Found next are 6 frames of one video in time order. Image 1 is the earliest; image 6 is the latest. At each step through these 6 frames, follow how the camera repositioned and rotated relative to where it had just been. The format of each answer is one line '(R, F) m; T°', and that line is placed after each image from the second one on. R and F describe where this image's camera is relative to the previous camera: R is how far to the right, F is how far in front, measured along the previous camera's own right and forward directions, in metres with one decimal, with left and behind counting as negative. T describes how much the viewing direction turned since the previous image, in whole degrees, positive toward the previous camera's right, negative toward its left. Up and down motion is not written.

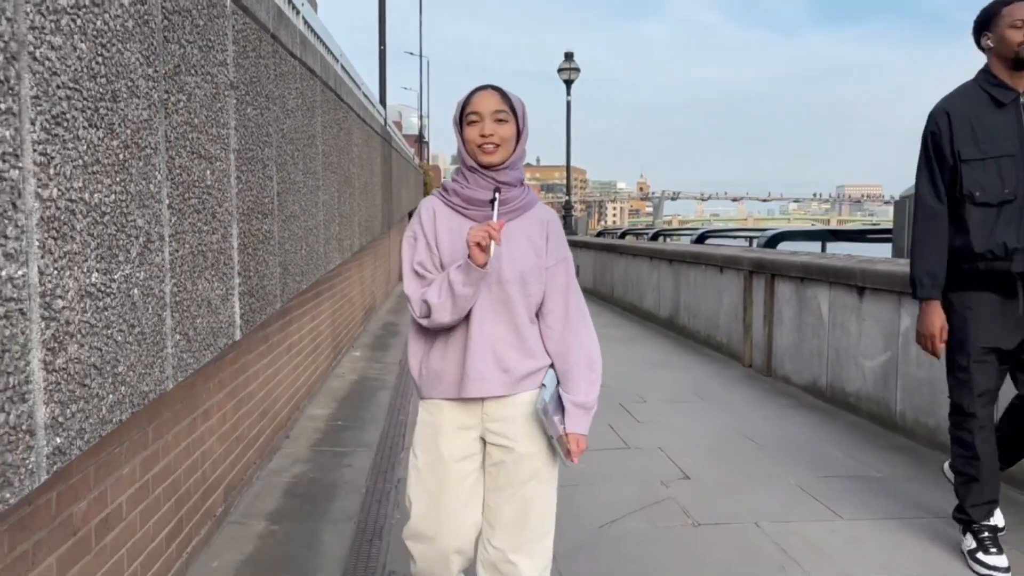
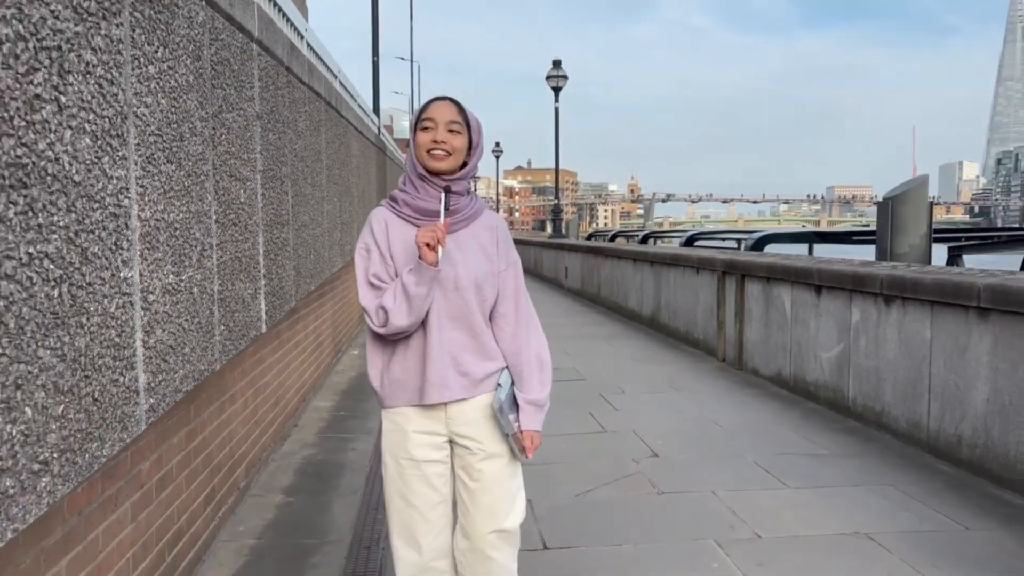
(0.0, -0.6) m; +1°
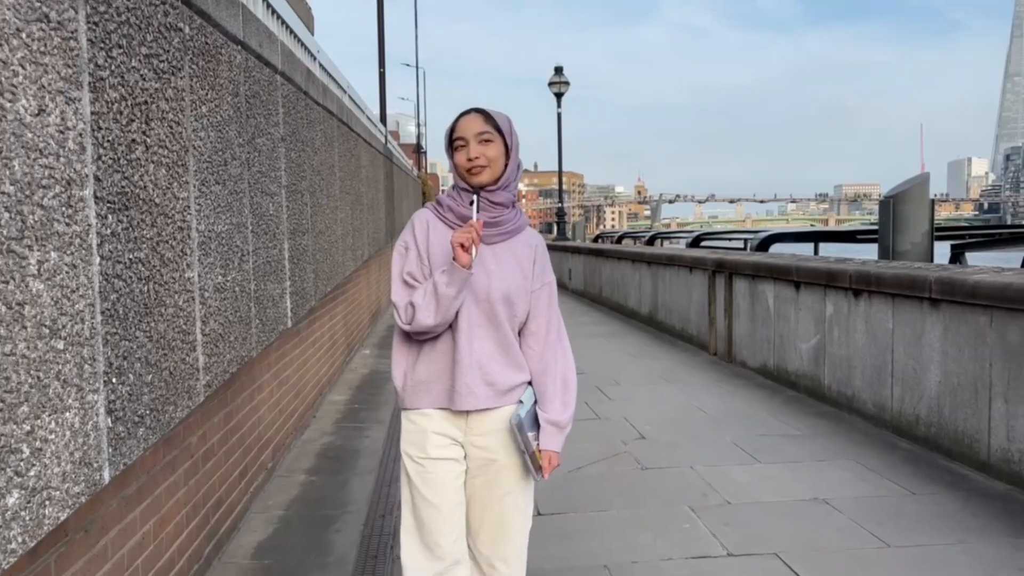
(+0.1, -0.5) m; -1°
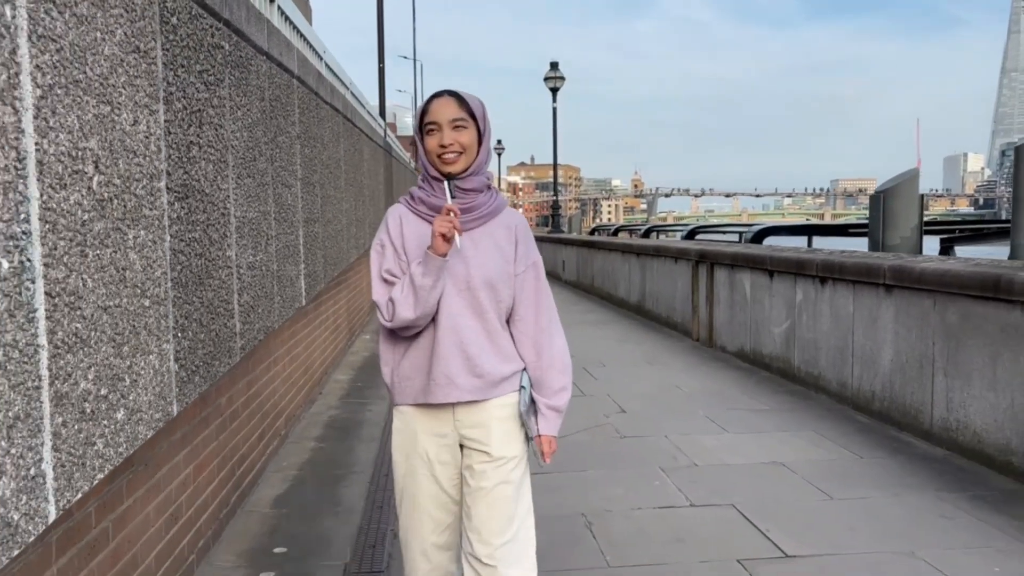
(0.0, -0.5) m; 0°
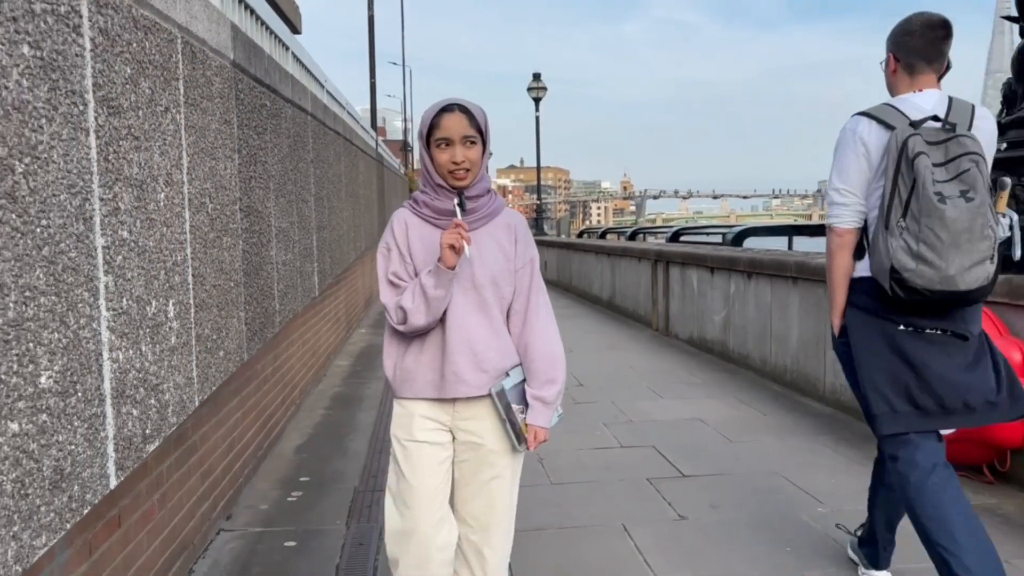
(+0.1, -1.2) m; +1°
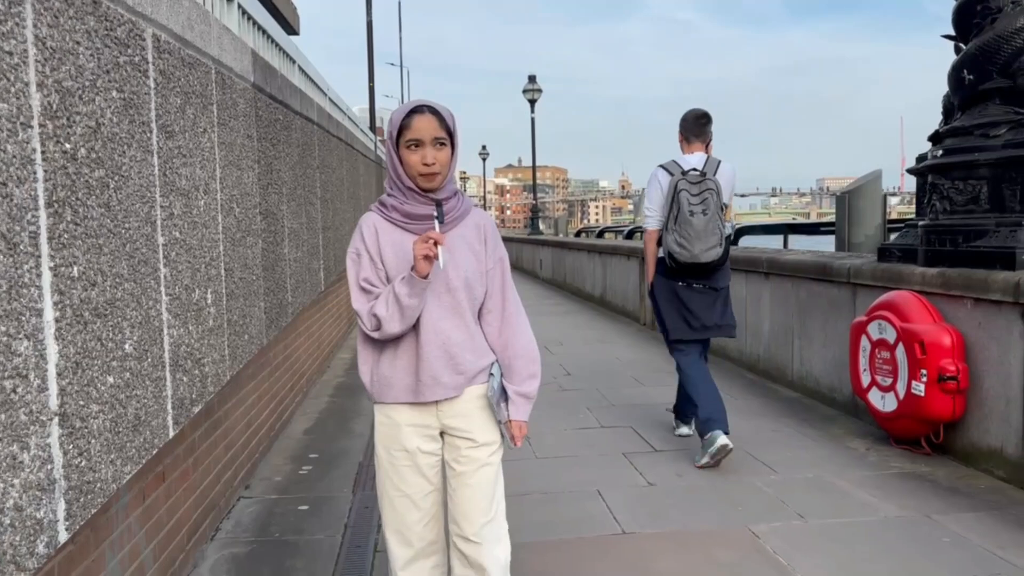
(+0.1, -0.5) m; 0°
